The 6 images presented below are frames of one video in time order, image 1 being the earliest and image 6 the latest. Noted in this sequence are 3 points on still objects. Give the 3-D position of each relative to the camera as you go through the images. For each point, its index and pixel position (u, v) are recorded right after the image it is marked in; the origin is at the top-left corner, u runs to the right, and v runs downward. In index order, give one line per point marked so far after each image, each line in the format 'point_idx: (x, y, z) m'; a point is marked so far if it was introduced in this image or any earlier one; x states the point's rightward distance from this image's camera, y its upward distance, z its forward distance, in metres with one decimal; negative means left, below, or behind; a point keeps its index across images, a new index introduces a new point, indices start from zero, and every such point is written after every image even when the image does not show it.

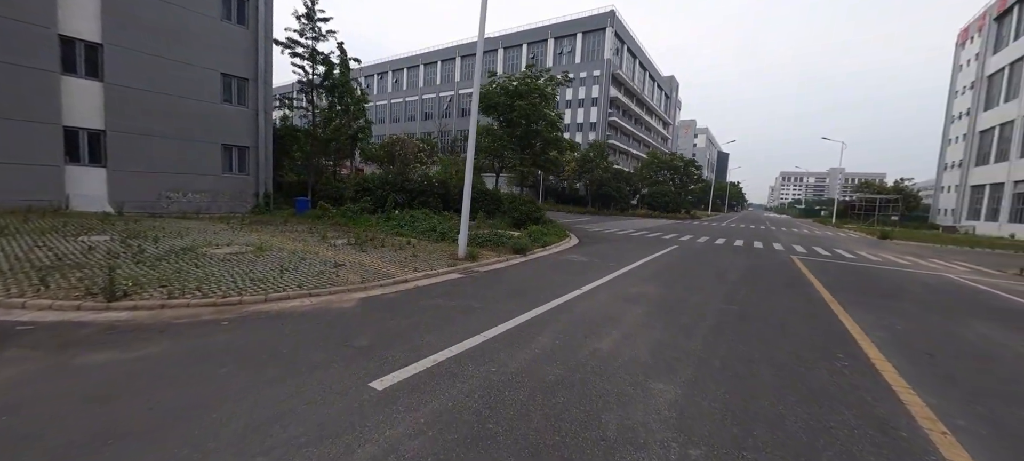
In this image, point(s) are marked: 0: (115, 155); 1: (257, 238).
0: (-12.3, +2.3, +11.9) m
1: (-6.1, -0.2, +9.1) m
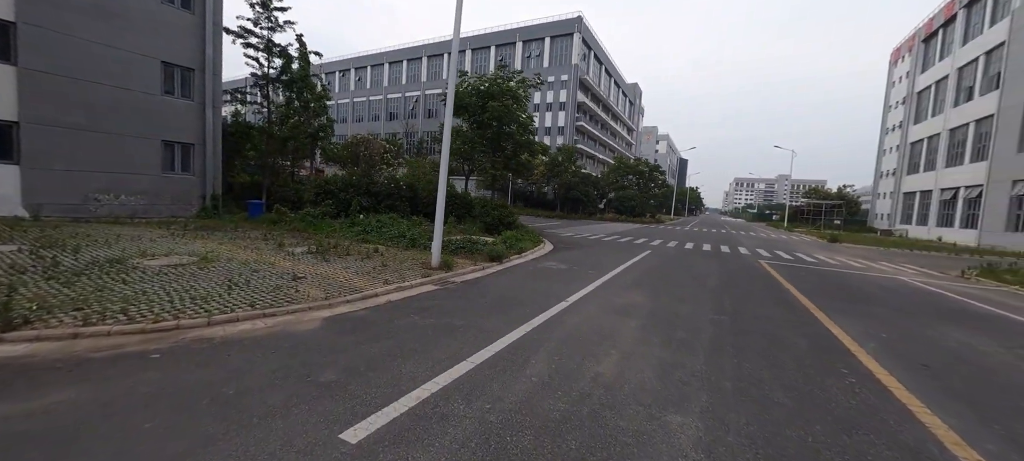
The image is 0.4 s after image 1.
0: (-13.0, +2.2, +10.3) m
1: (-6.6, -0.3, +8.1) m
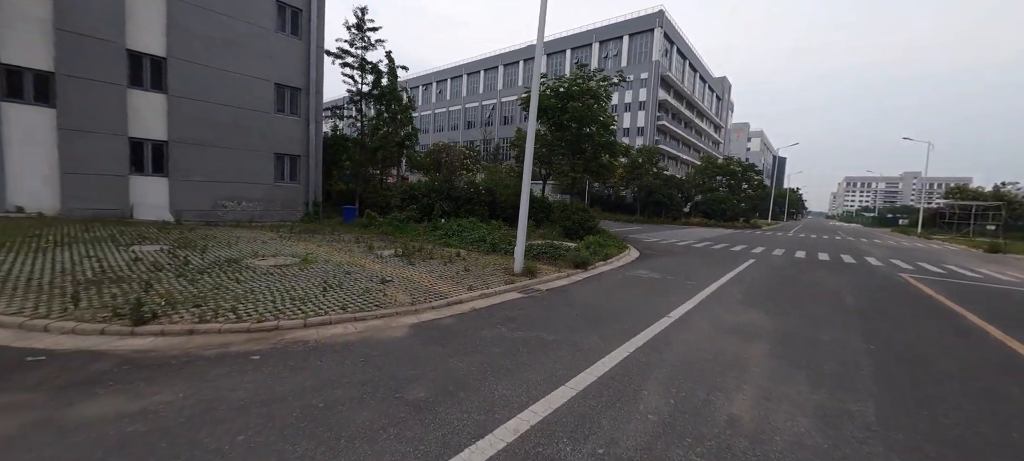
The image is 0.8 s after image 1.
0: (-10.7, +2.1, +12.1) m
1: (-4.8, -0.4, +8.7) m
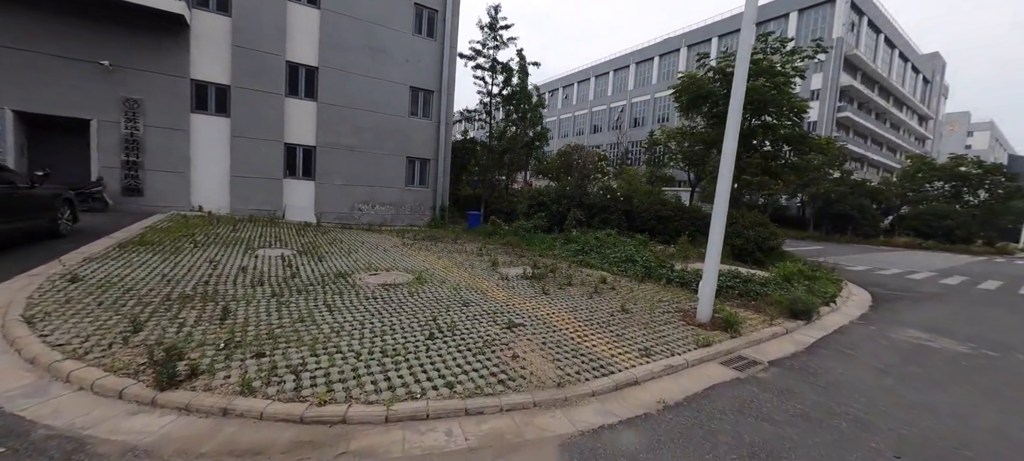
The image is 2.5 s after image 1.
0: (-6.3, +2.0, +12.6) m
1: (-1.8, -0.6, +7.6) m
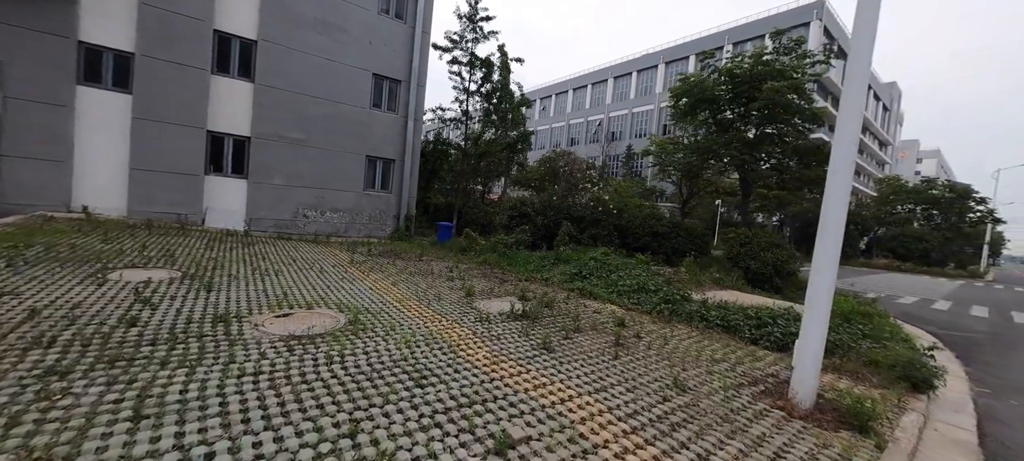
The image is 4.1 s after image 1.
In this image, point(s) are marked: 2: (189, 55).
0: (-6.8, +1.8, +10.2) m
1: (-2.0, -0.8, +5.4) m
2: (-7.8, +4.2, +9.2) m
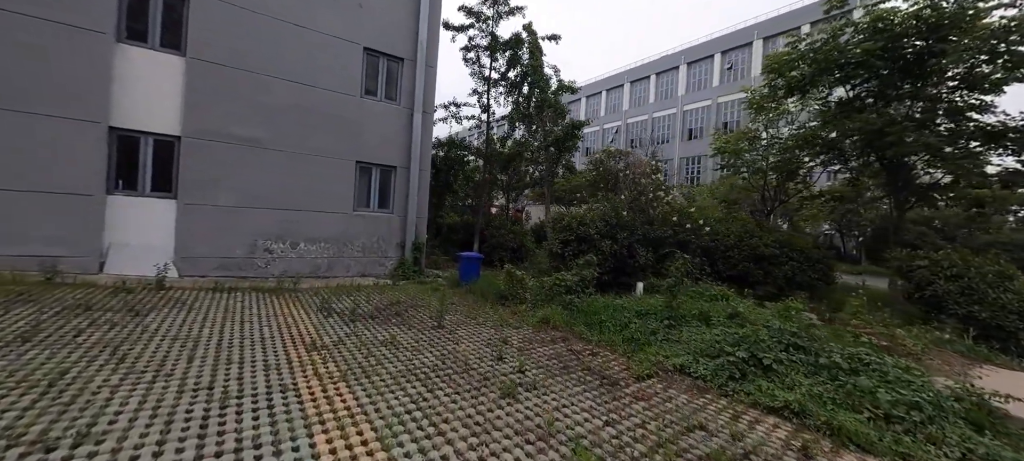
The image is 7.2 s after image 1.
0: (-5.8, +1.0, +6.9) m
1: (-1.0, -1.3, +1.9) m
2: (-6.8, +3.4, +6.0) m
